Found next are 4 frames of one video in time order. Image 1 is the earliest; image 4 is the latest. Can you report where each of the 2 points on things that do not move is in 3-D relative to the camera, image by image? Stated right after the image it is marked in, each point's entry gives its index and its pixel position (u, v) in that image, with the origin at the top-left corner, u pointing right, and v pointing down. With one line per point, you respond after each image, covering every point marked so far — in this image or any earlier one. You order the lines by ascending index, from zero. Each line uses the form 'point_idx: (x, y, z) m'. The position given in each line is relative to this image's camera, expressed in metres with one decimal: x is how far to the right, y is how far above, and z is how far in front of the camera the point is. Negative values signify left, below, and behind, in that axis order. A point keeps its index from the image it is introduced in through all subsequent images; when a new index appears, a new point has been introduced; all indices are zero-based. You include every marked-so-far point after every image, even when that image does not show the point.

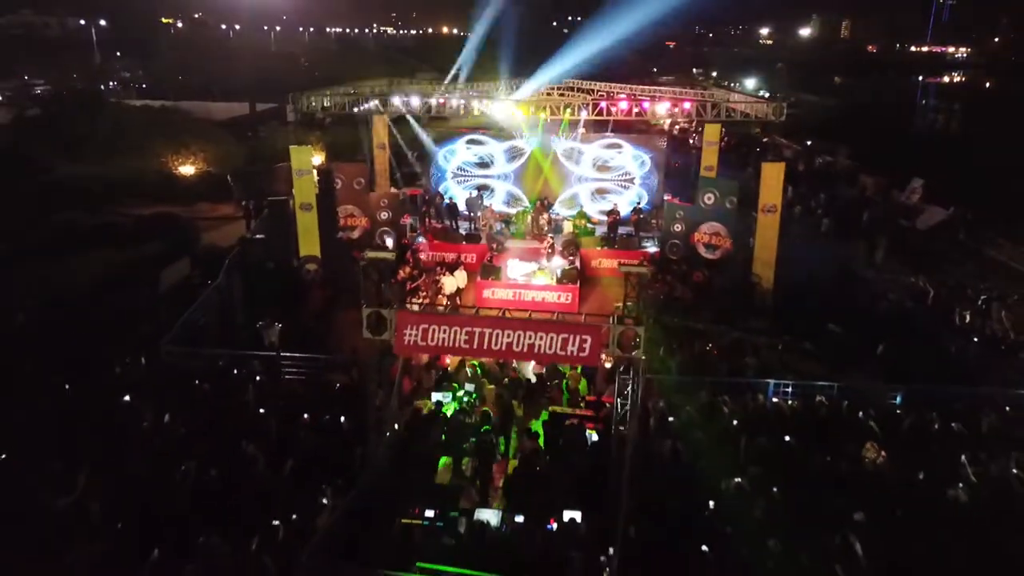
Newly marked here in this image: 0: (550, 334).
0: (+0.4, -0.5, +7.5) m
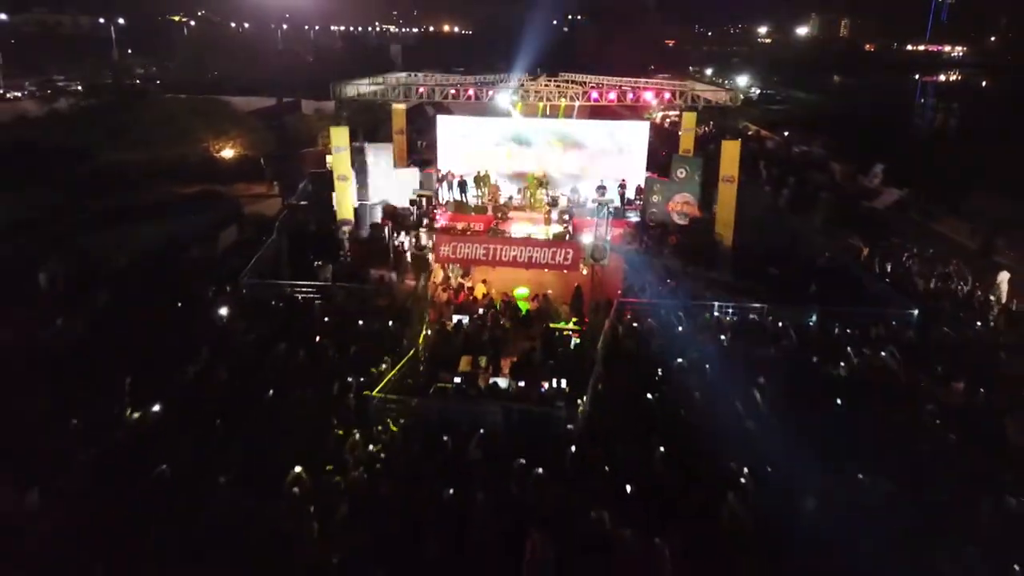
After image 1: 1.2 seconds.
0: (+0.5, +0.5, +10.4) m
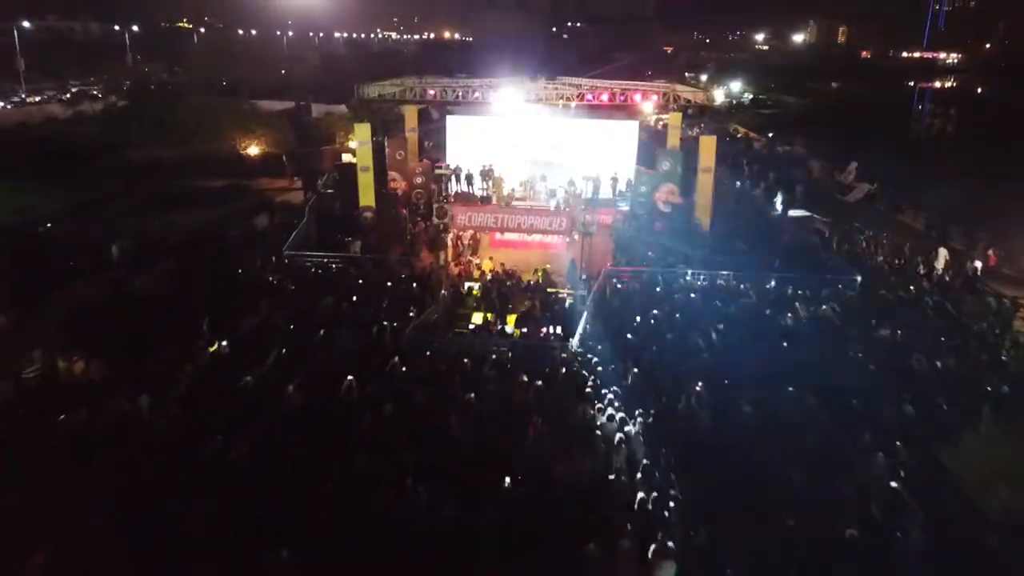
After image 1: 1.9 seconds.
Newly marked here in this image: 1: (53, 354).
0: (+0.5, +1.1, +12.6) m
1: (-7.1, -1.0, +11.0) m
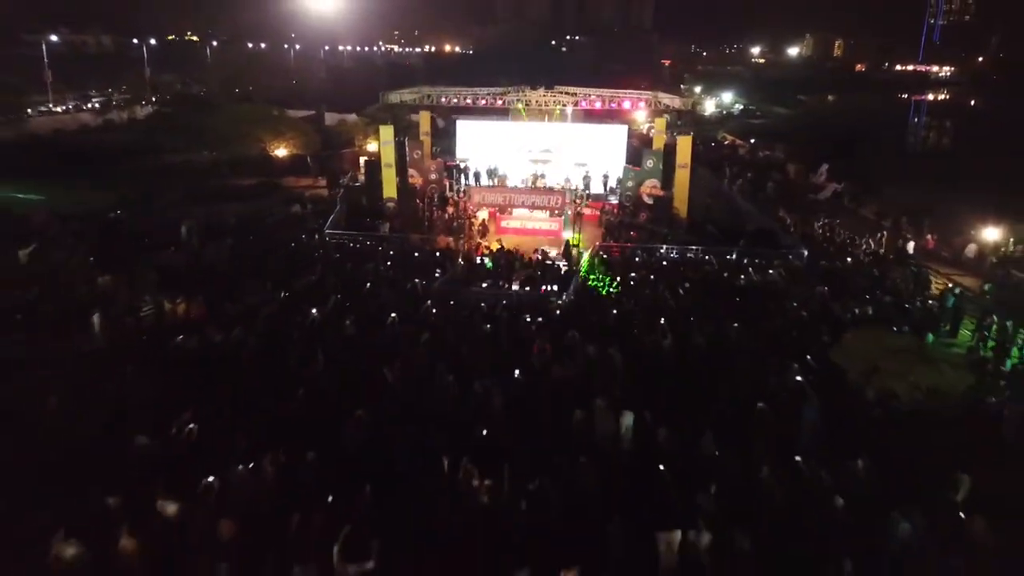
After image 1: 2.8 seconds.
0: (+0.7, +1.9, +15.5) m
1: (-7.0, -0.2, +13.9) m
